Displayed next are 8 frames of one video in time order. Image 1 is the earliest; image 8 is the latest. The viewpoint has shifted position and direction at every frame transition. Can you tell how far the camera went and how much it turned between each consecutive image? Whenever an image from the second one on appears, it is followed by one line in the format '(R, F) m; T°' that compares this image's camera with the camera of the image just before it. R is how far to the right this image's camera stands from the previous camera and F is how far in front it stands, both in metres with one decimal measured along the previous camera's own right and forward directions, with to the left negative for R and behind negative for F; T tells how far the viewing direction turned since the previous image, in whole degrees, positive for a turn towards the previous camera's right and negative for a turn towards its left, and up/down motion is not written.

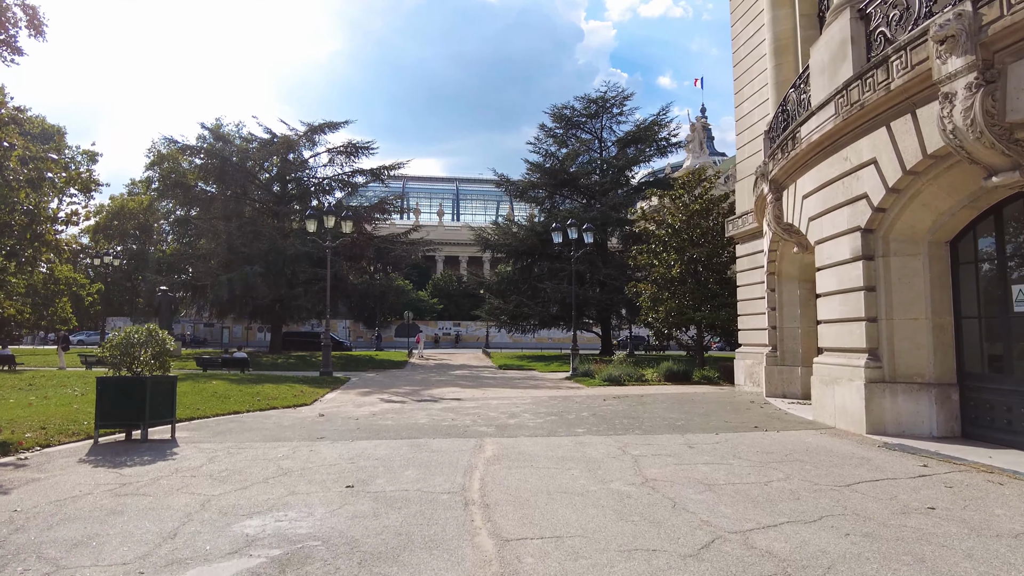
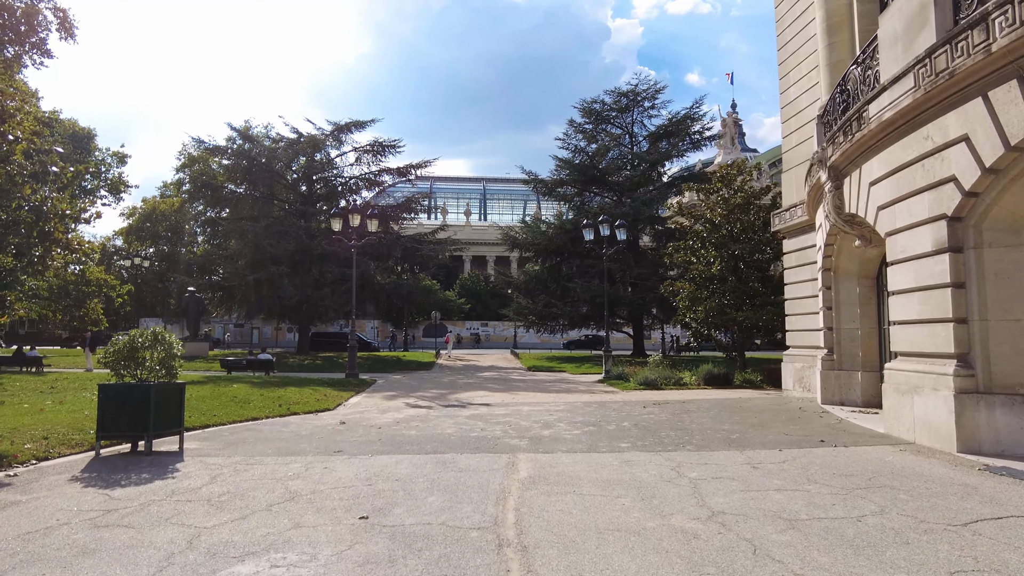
(-0.1, +0.9) m; -2°
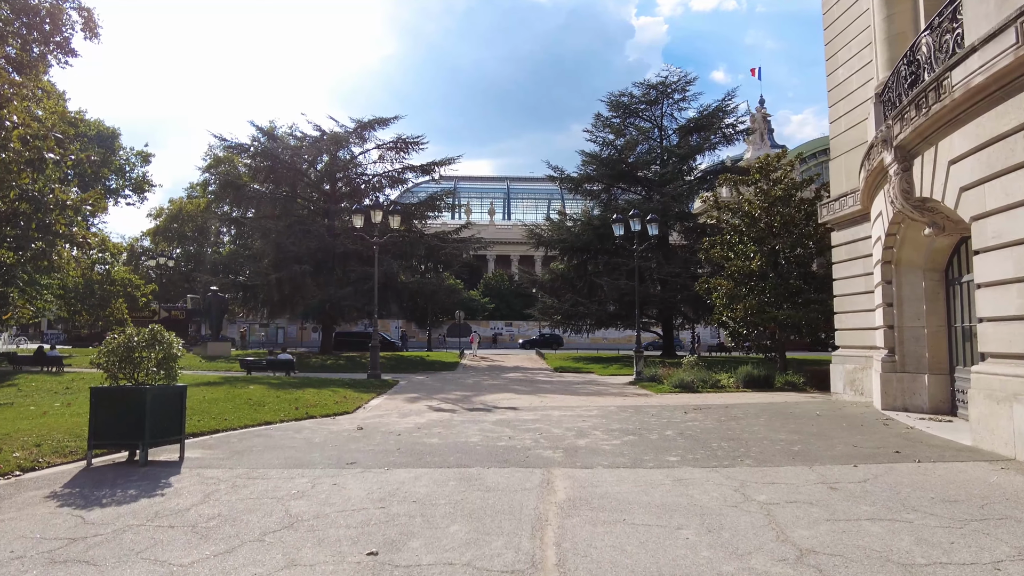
(-0.1, +0.9) m; -2°
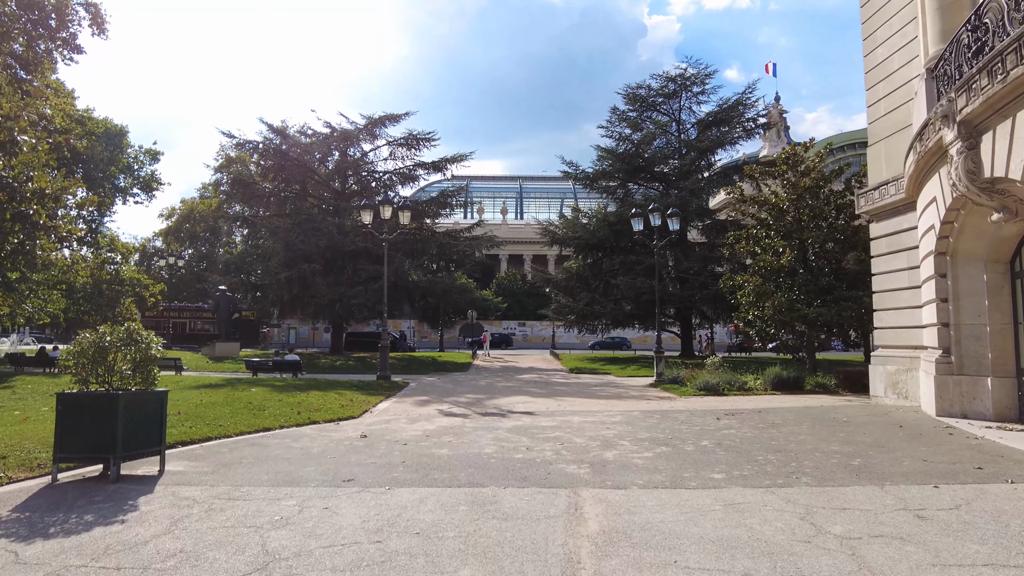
(-0.1, +0.9) m; -1°
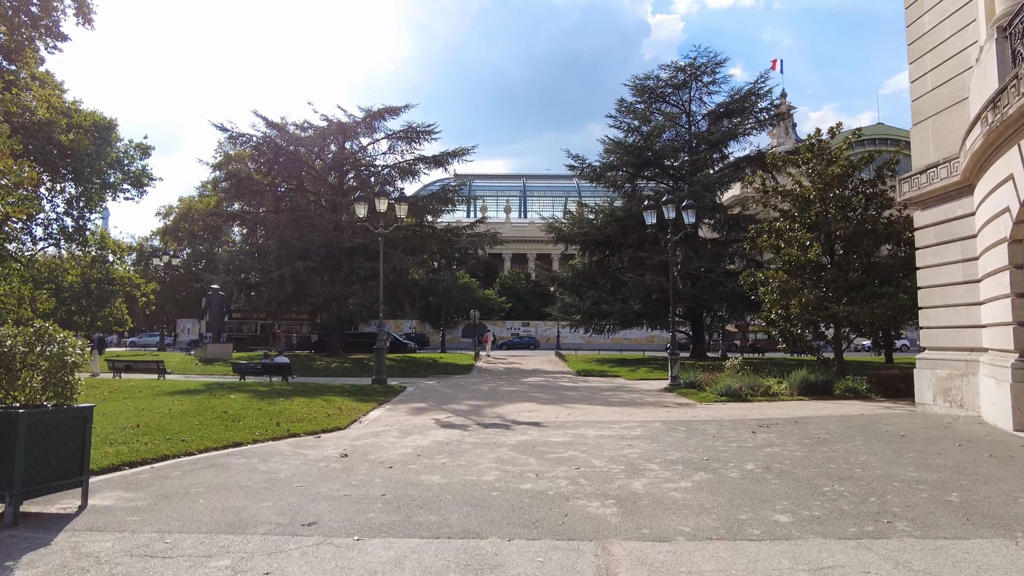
(0.0, +1.4) m; 0°
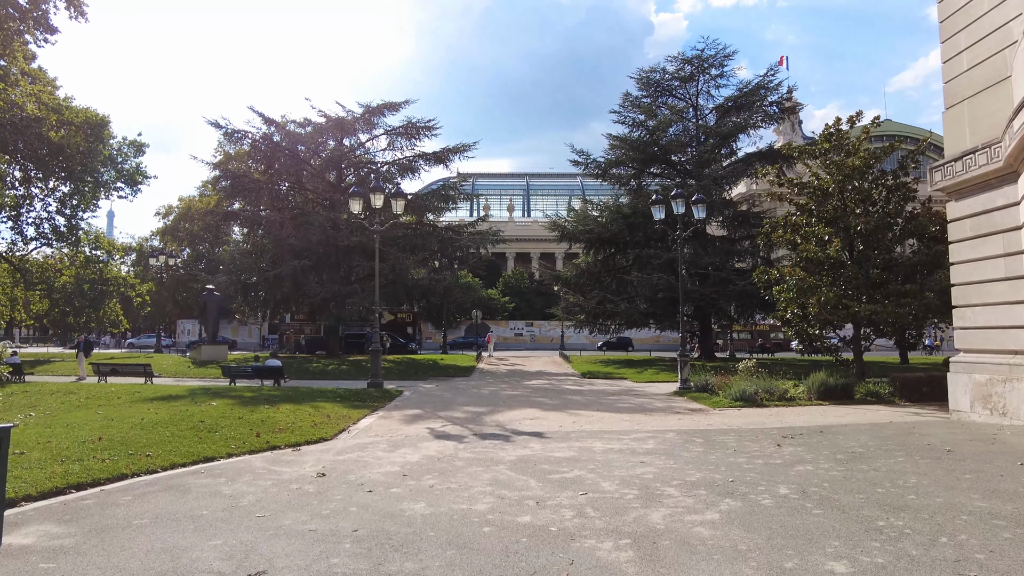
(+0.1, +0.9) m; 0°
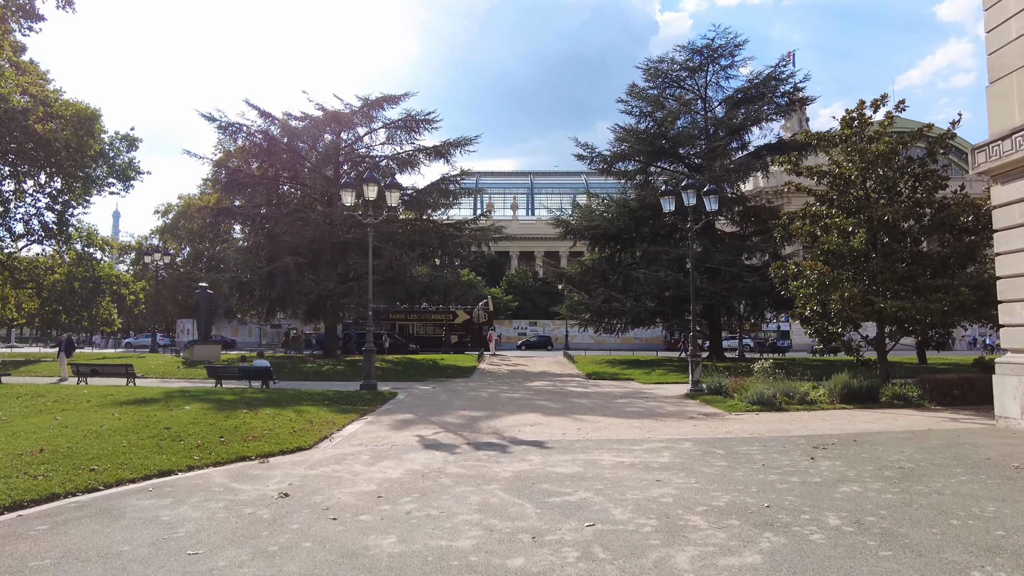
(+0.1, +1.1) m; 0°
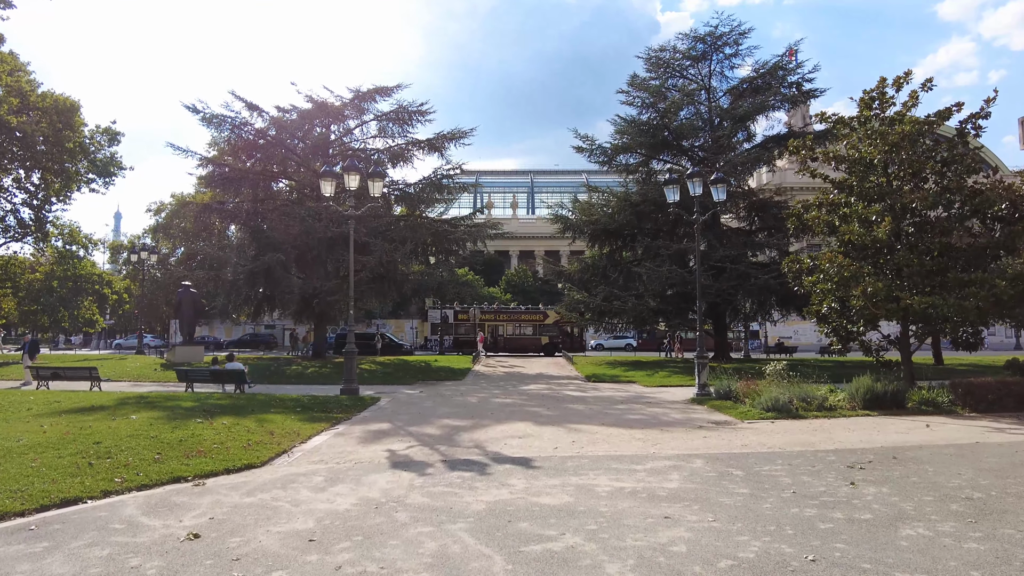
(+0.3, +1.4) m; 0°
